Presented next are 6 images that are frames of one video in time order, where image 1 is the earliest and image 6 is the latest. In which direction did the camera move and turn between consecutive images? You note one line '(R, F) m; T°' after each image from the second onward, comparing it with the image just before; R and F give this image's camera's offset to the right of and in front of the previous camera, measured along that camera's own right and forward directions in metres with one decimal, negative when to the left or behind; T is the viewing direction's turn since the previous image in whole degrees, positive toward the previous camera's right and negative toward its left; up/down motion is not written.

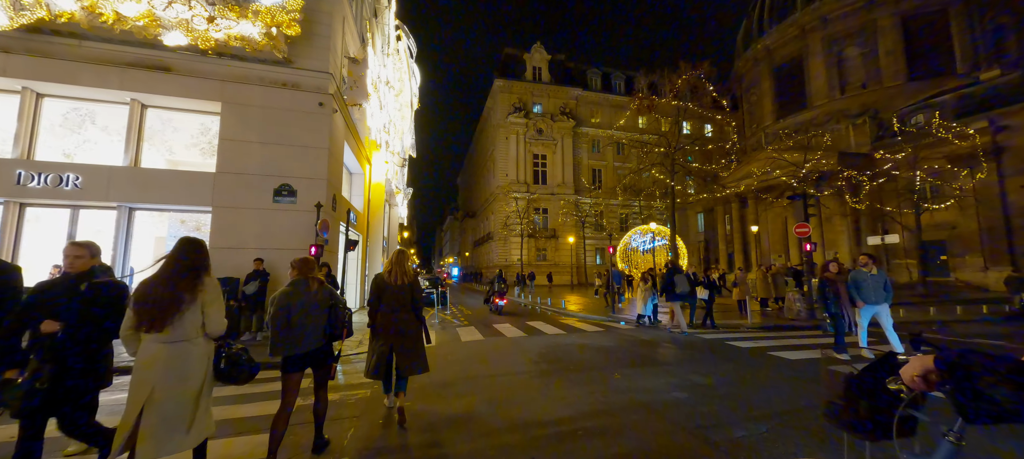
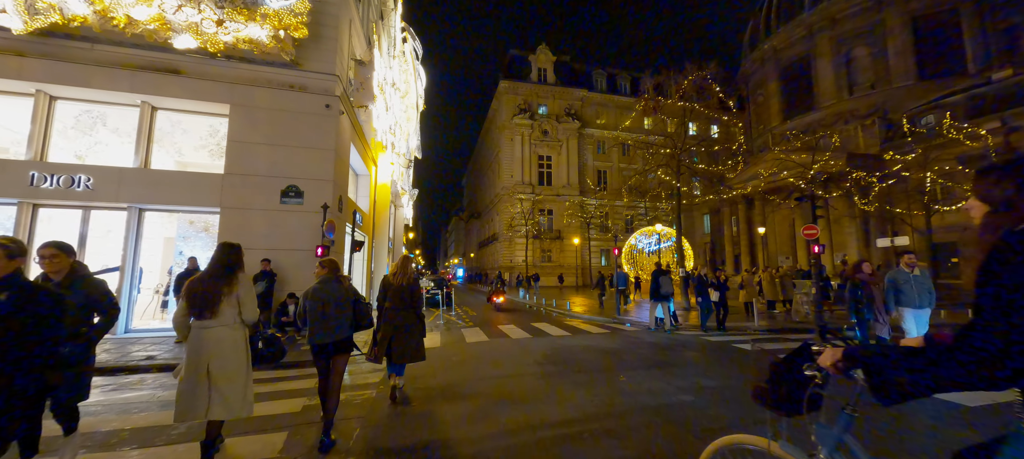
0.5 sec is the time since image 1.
(0.0, 0.0) m; -1°
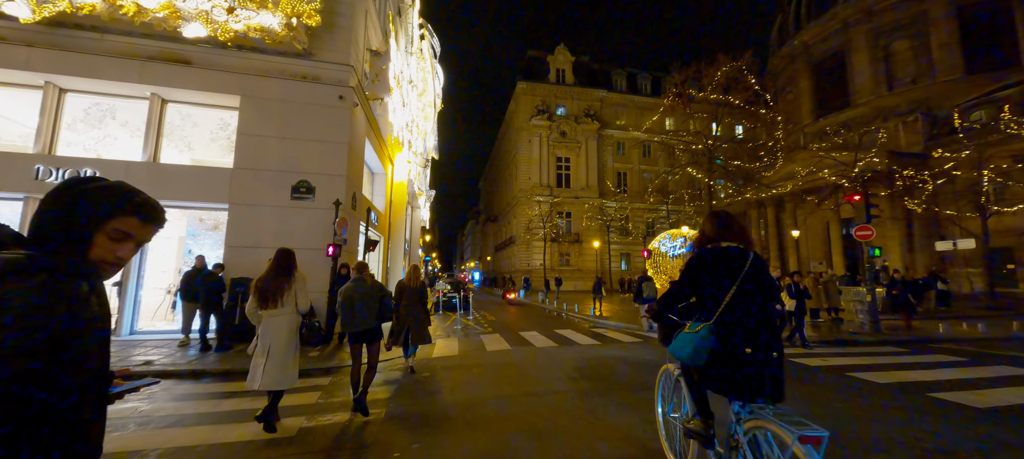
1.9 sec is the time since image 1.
(-0.2, +0.8) m; -2°
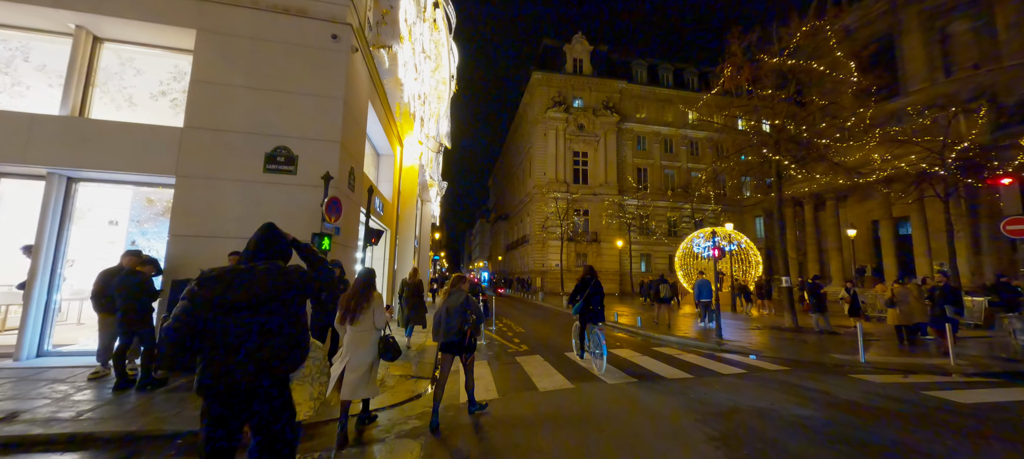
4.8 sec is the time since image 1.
(-1.0, +2.7) m; -1°
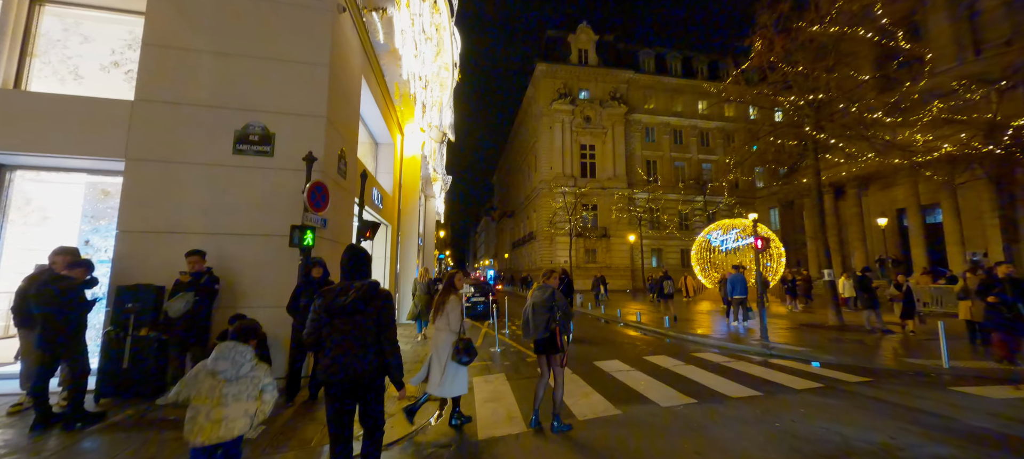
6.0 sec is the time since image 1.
(-0.3, +1.3) m; -1°
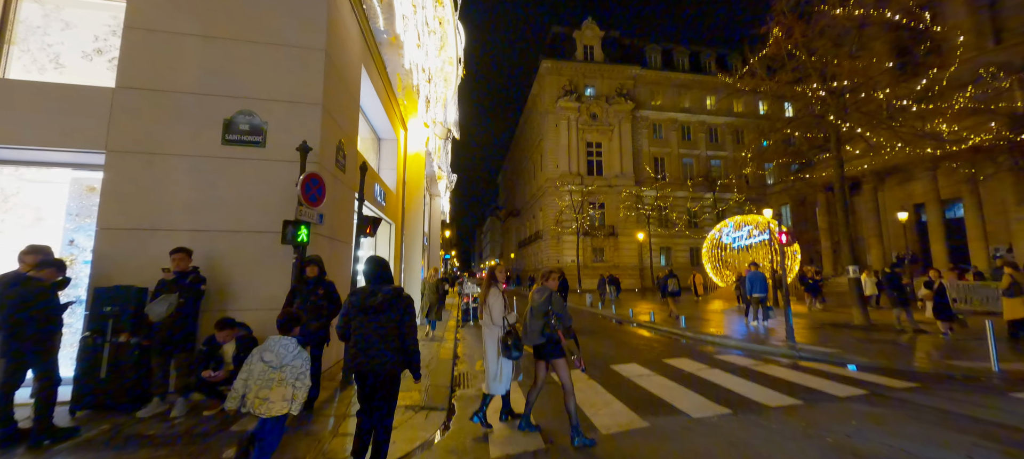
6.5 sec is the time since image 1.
(-0.1, +0.5) m; -1°
